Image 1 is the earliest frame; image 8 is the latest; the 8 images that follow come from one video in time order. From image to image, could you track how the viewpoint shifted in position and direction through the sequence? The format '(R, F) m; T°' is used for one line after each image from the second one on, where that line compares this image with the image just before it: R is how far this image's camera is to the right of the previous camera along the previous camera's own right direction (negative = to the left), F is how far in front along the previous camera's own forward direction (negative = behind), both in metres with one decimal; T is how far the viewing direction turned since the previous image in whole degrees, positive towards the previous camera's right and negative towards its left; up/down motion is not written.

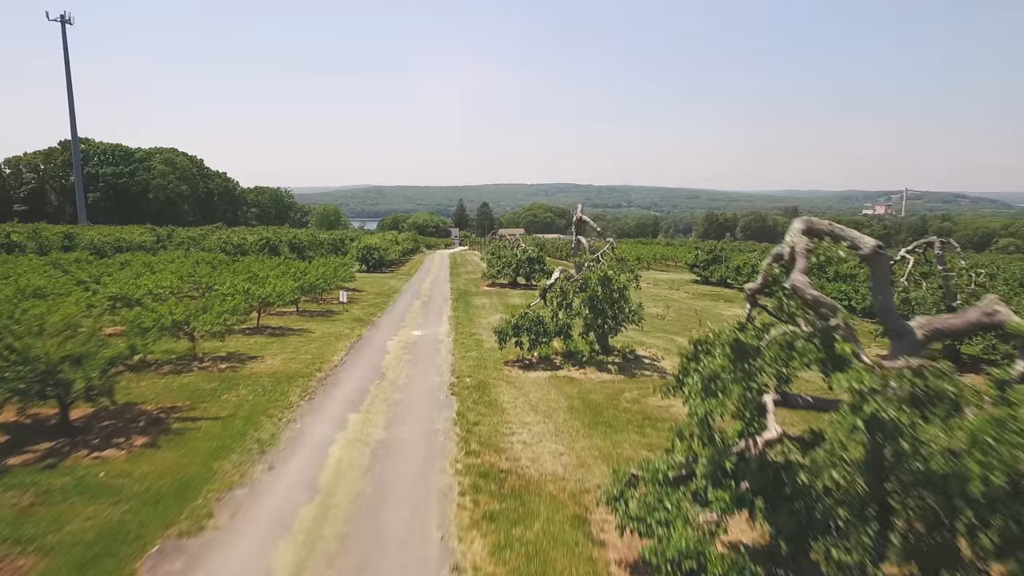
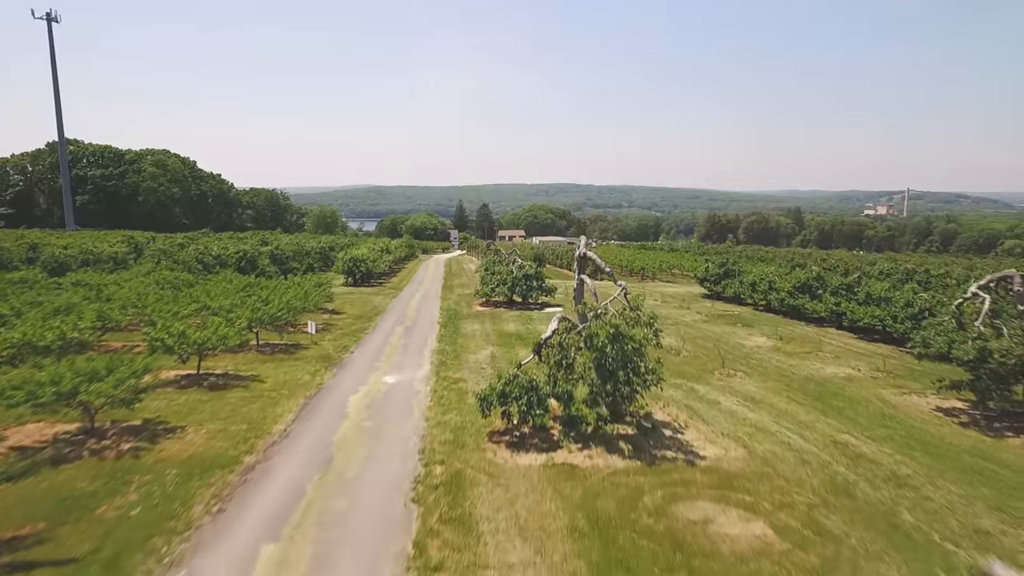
(+0.2, +2.4) m; 0°
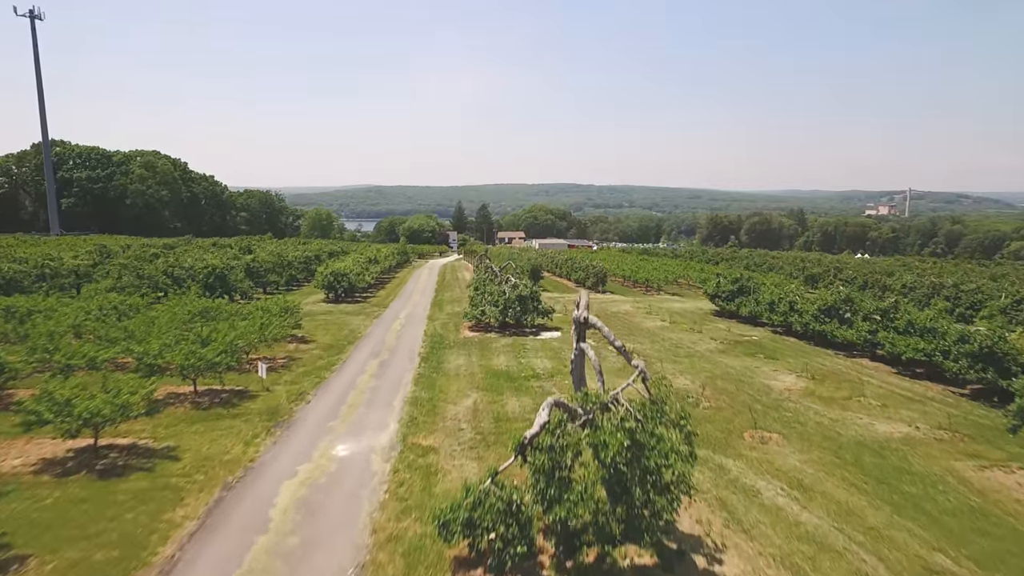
(+0.3, +2.6) m; 0°
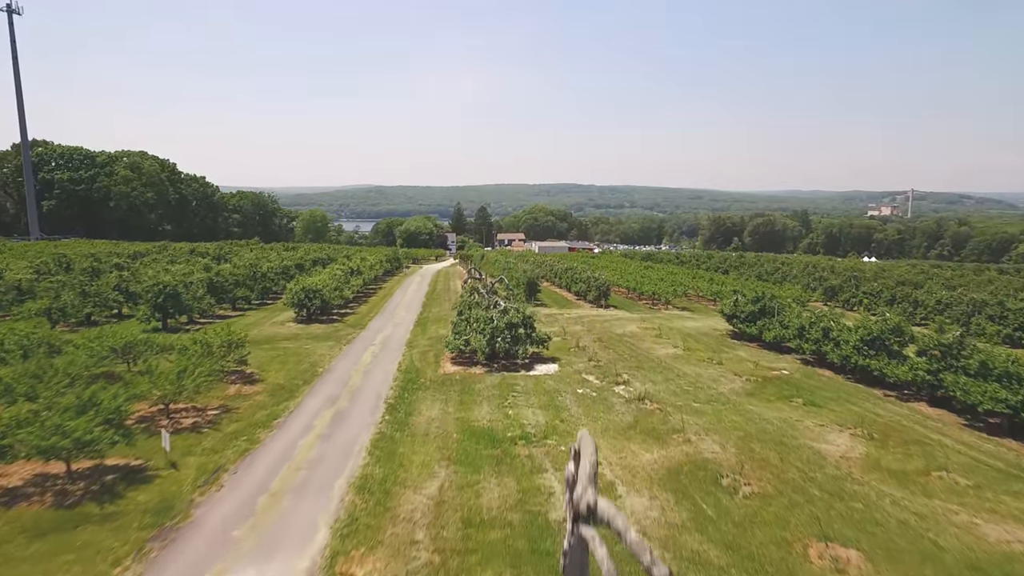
(+0.4, +3.3) m; 0°
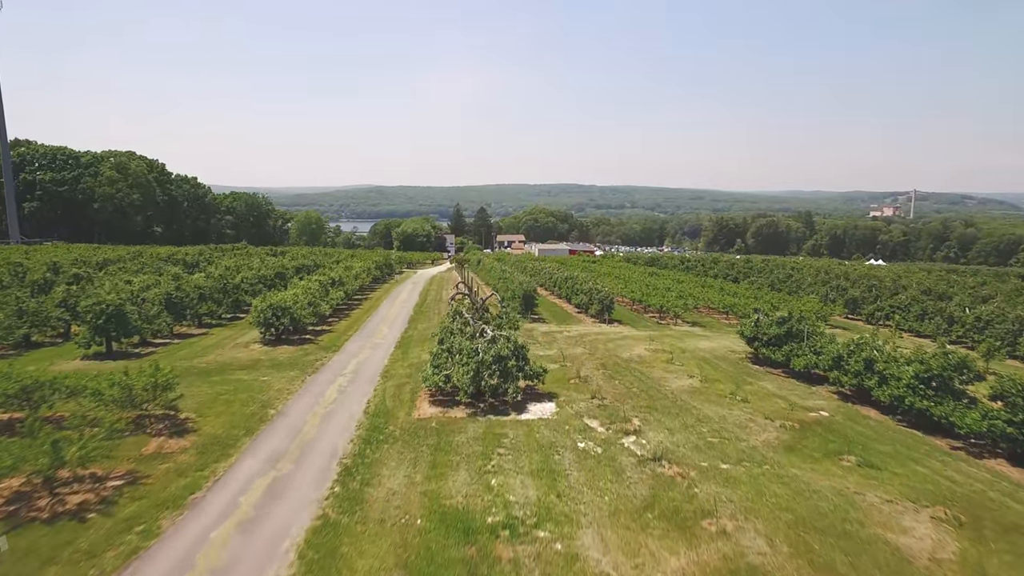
(+0.3, +3.0) m; 0°
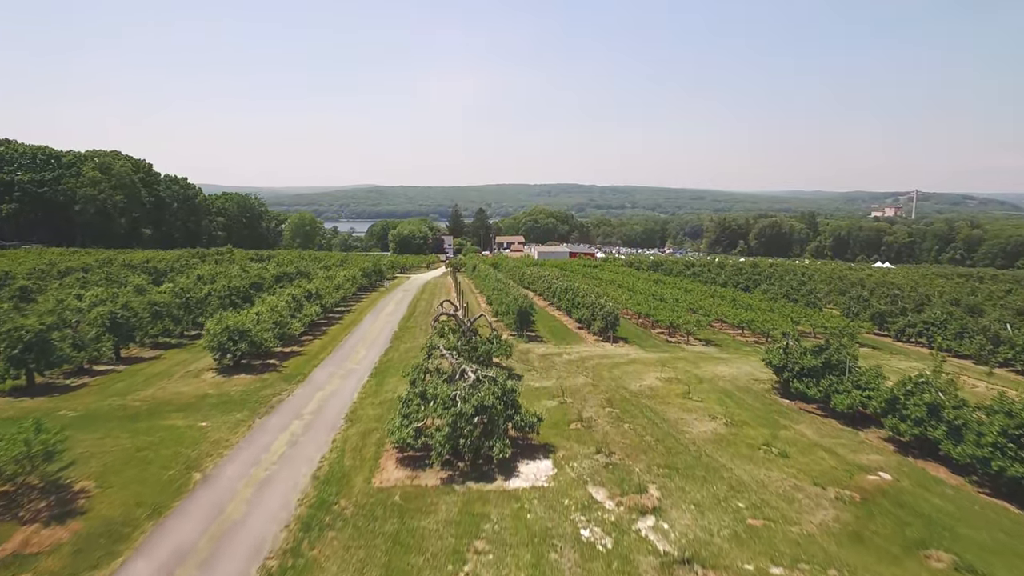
(+0.3, +3.2) m; 0°
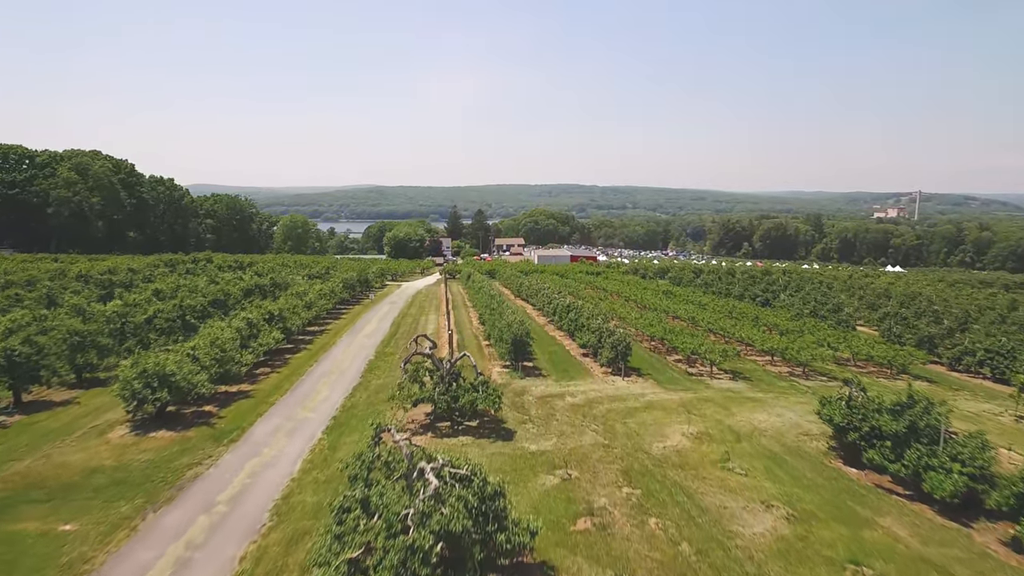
(+0.3, +4.4) m; 0°
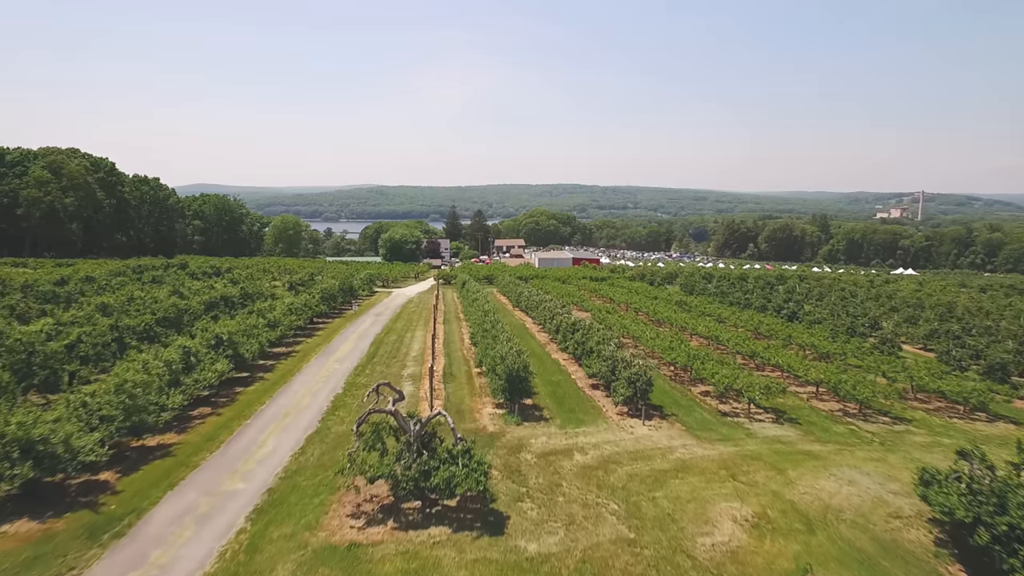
(+0.2, +4.5) m; 0°
